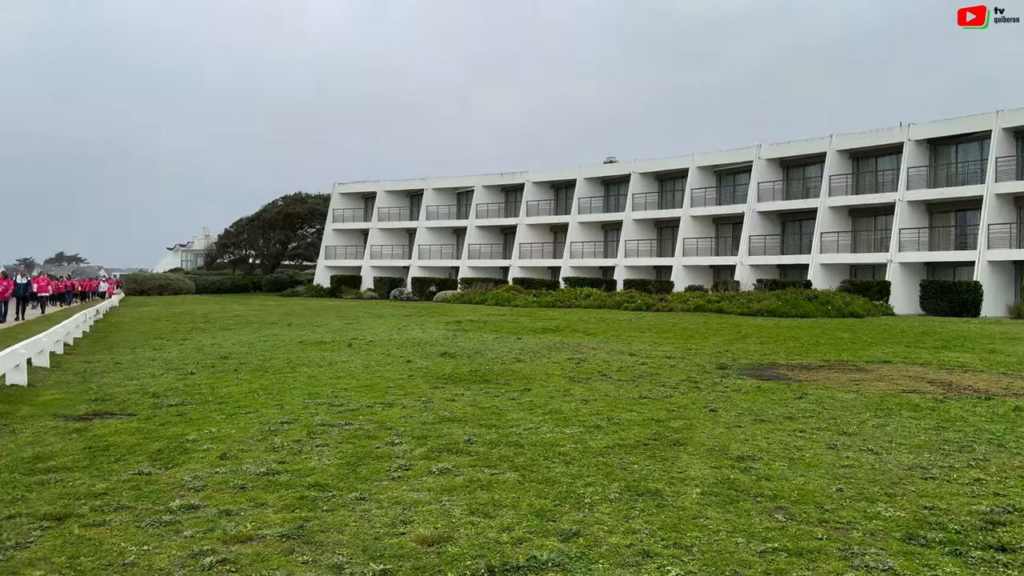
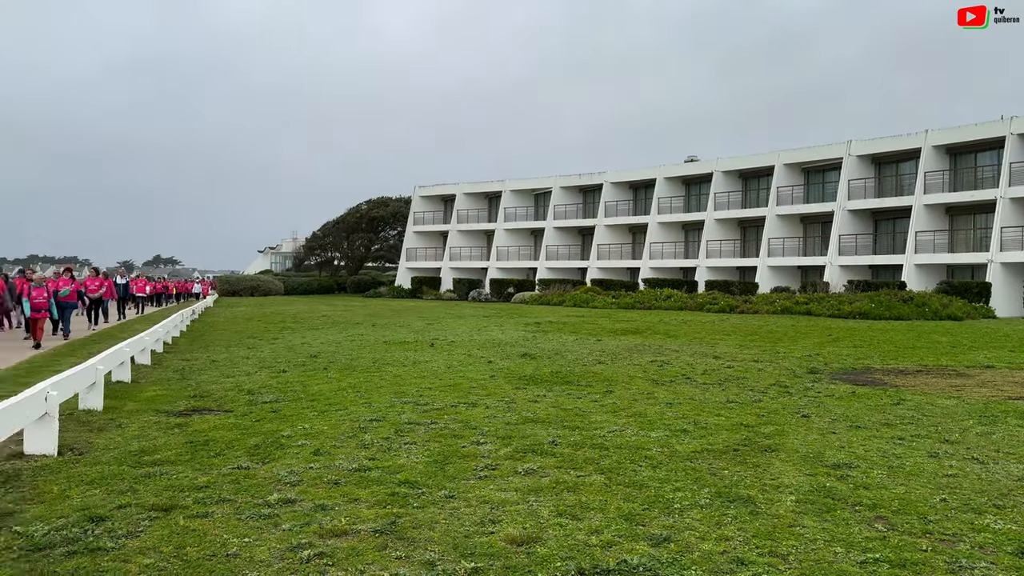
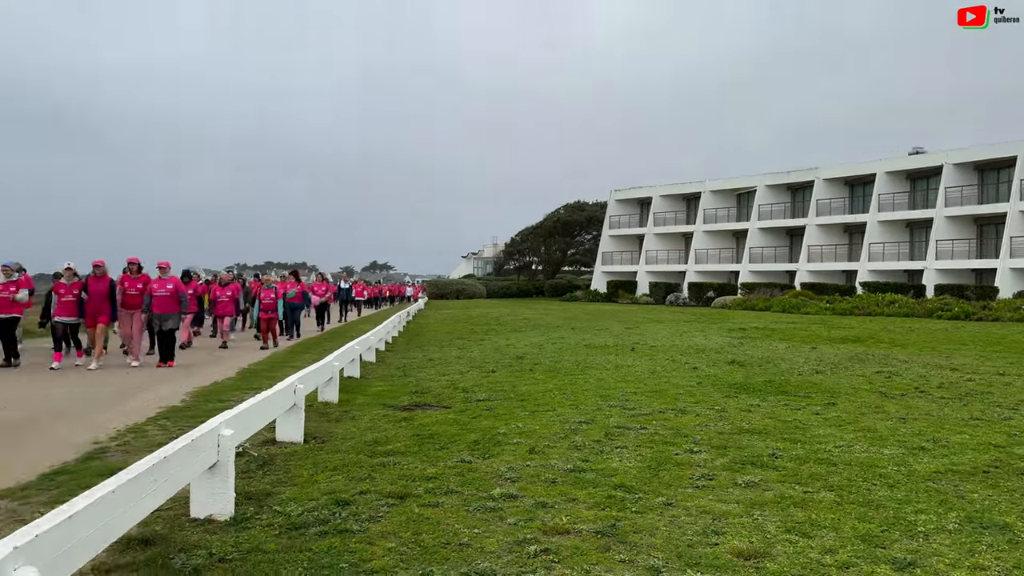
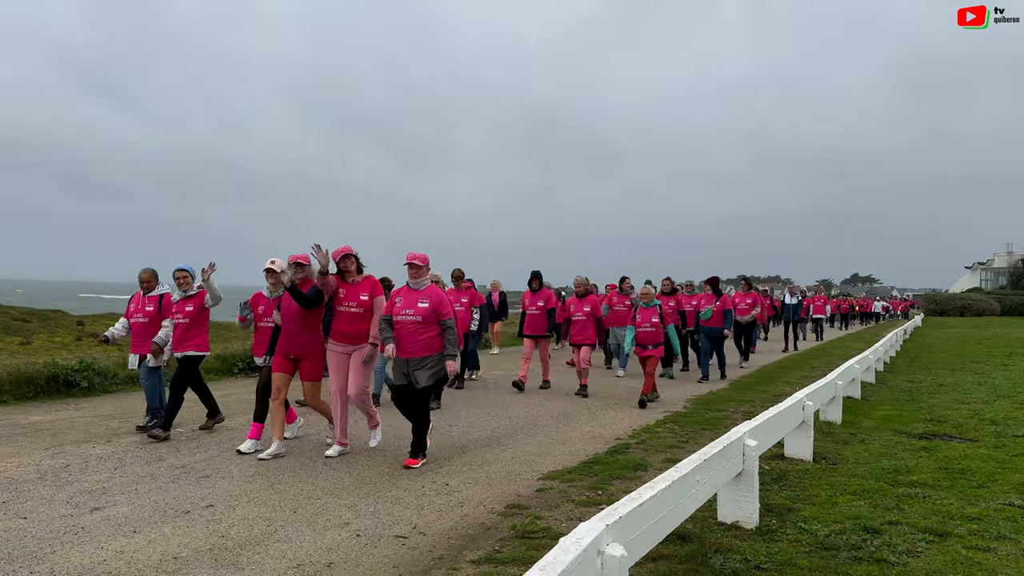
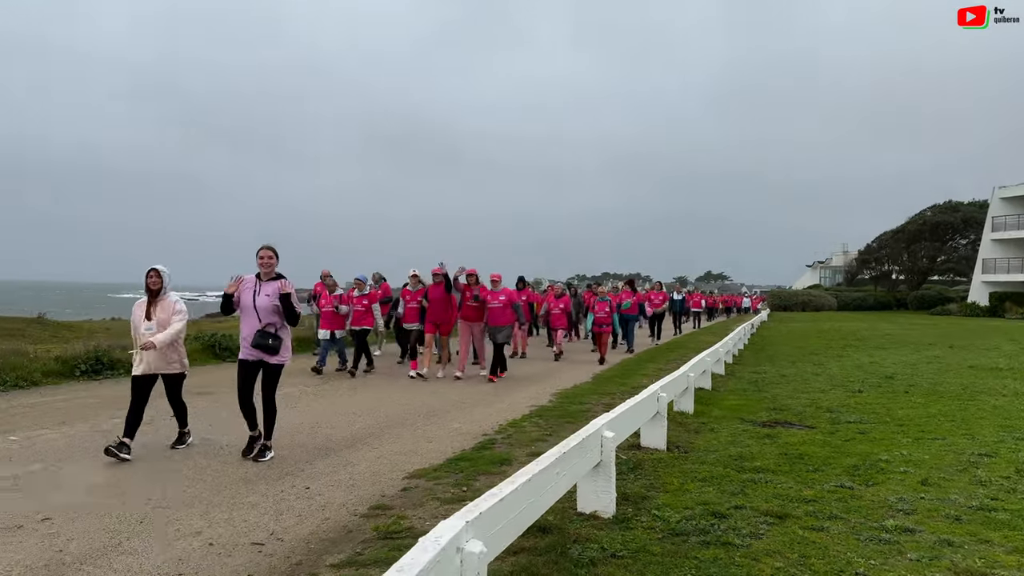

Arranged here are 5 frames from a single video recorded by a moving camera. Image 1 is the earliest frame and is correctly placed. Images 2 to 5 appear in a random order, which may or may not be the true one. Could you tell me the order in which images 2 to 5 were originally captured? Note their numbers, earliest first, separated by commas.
2, 3, 5, 4
